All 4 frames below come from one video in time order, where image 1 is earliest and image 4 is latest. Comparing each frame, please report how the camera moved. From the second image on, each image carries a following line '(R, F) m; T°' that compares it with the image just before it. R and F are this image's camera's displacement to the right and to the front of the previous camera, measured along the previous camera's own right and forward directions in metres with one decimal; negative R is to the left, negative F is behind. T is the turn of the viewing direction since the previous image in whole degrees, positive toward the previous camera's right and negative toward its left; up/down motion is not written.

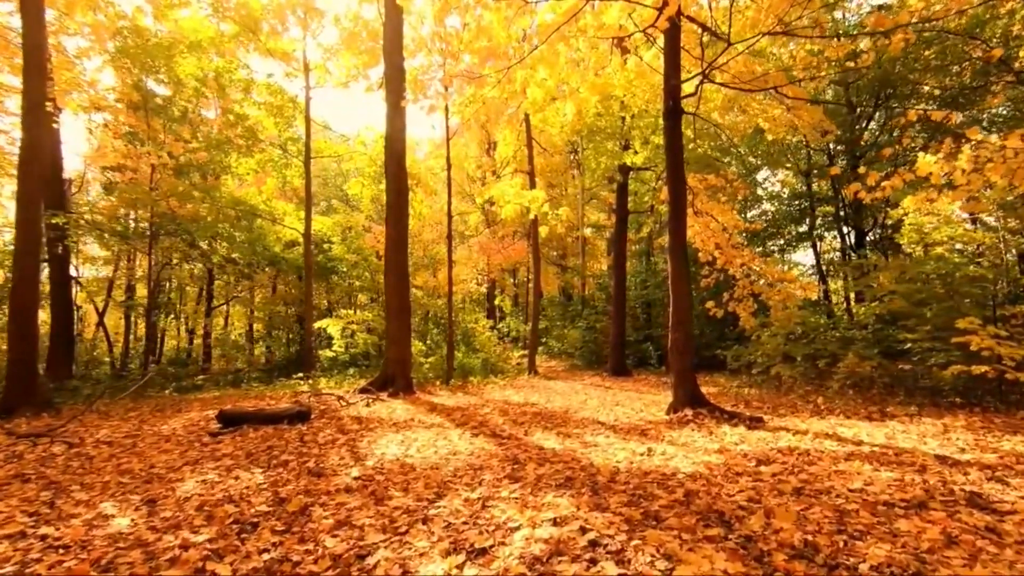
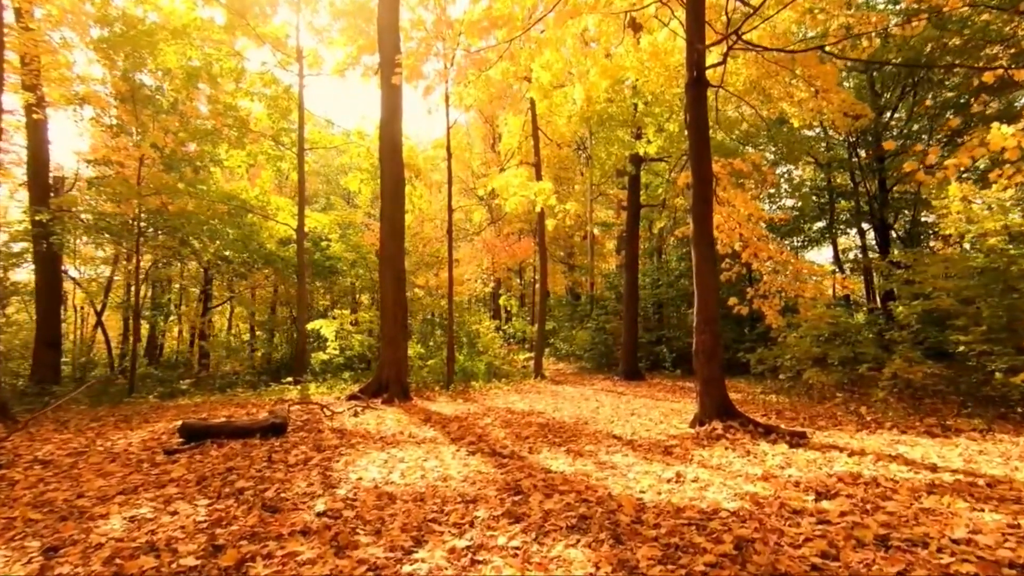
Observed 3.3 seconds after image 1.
(0.0, +0.8) m; -1°
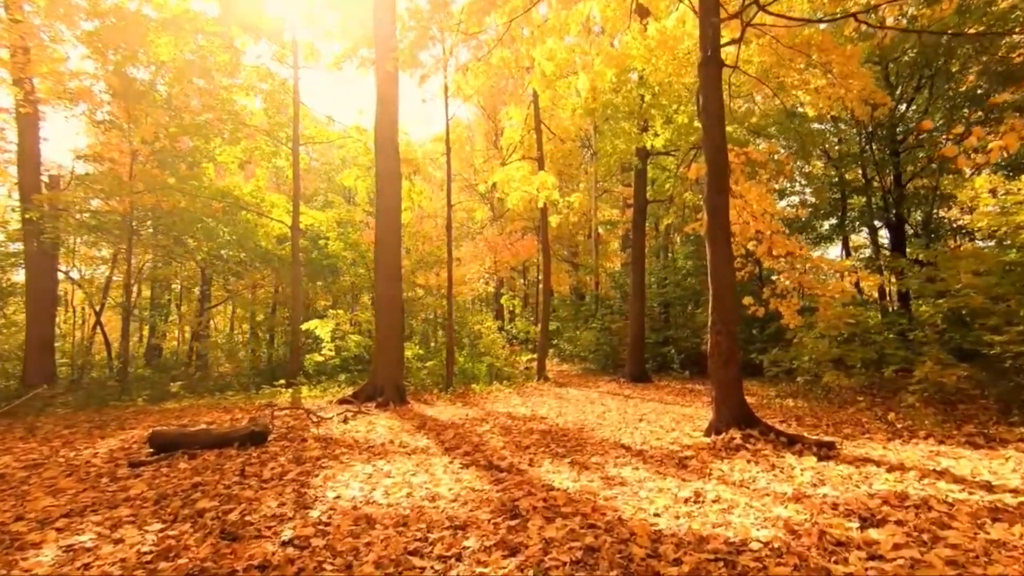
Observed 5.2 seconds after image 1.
(+0.1, +0.5) m; 0°
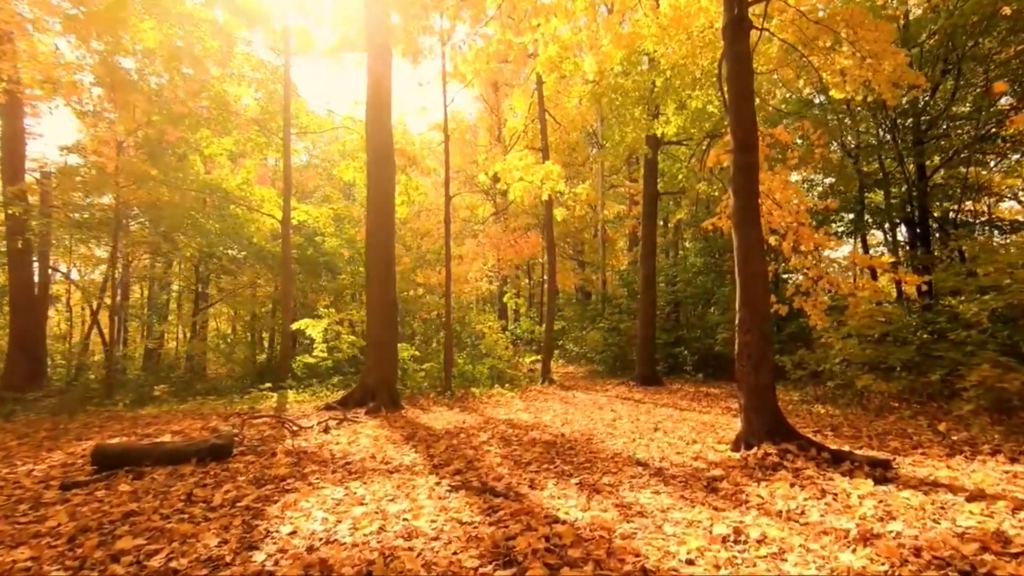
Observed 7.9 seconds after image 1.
(+0.1, +0.7) m; -1°
